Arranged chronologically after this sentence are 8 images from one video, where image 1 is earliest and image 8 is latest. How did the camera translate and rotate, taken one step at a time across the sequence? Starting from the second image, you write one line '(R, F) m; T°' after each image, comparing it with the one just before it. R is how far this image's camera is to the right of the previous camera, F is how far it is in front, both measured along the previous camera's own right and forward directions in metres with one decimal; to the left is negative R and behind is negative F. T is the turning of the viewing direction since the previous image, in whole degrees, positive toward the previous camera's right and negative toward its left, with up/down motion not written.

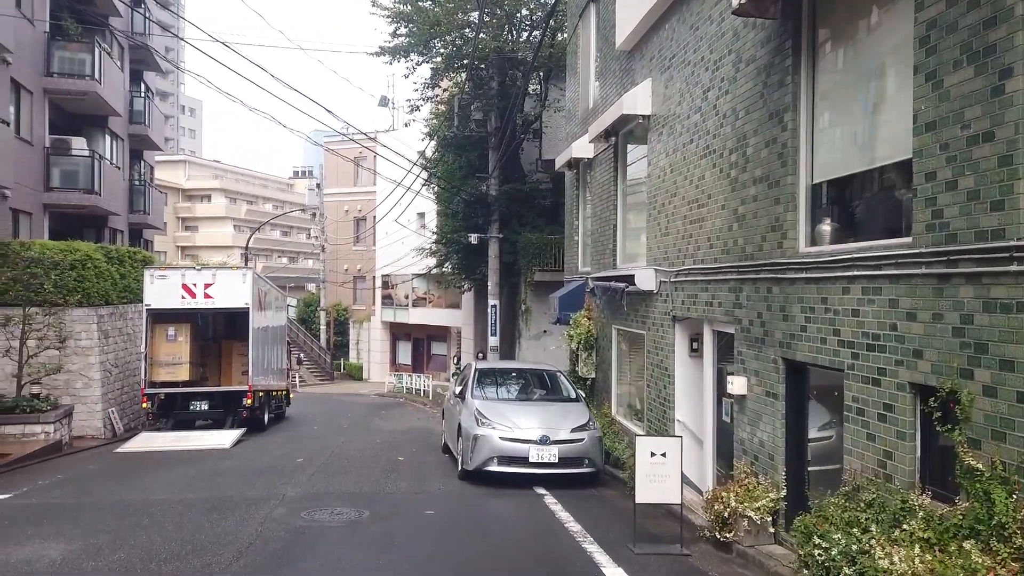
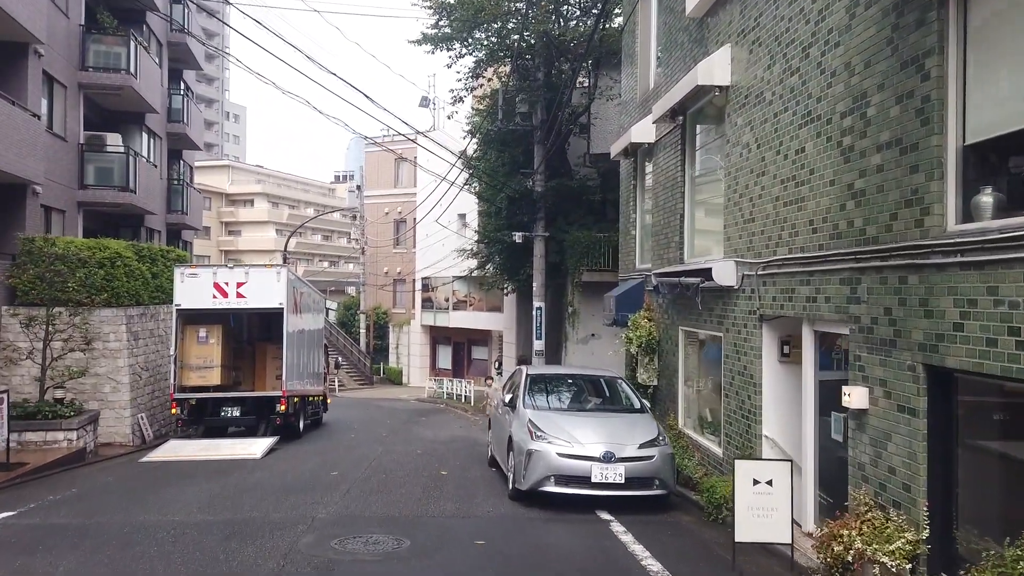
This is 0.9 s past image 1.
(-0.2, +1.1) m; -3°
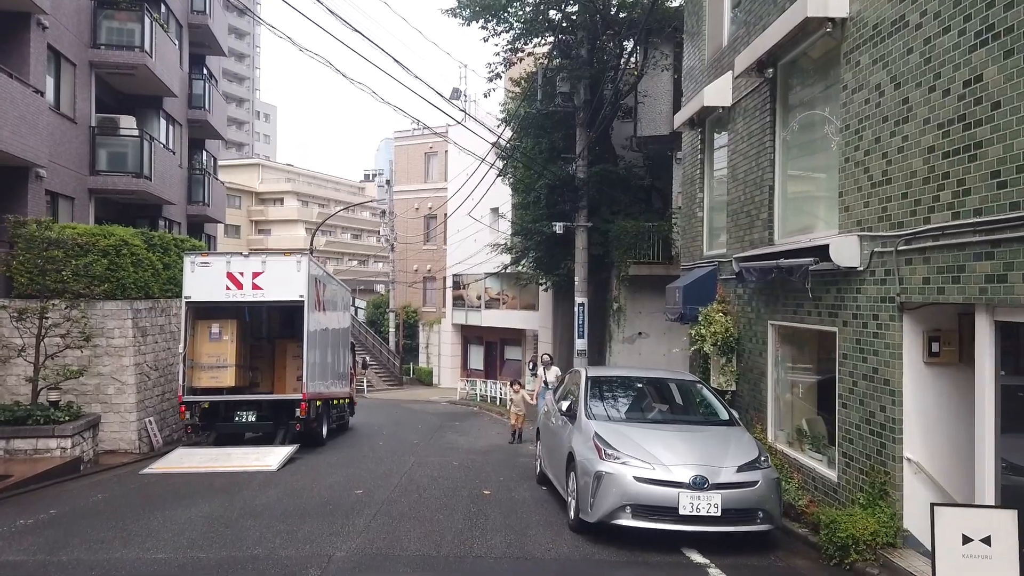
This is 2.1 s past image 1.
(-0.3, +1.6) m; -2°
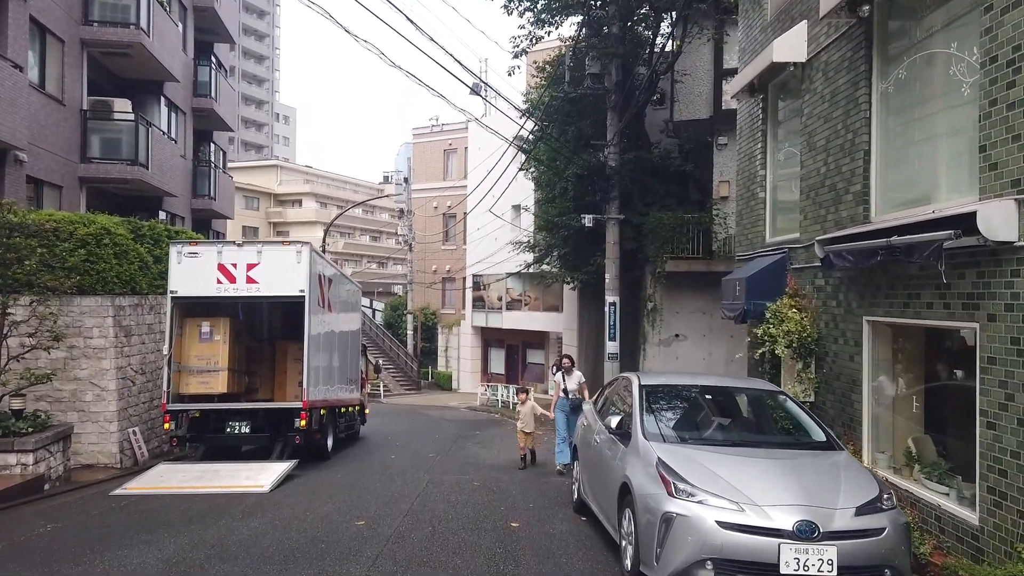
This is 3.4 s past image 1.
(-0.1, +1.5) m; -1°
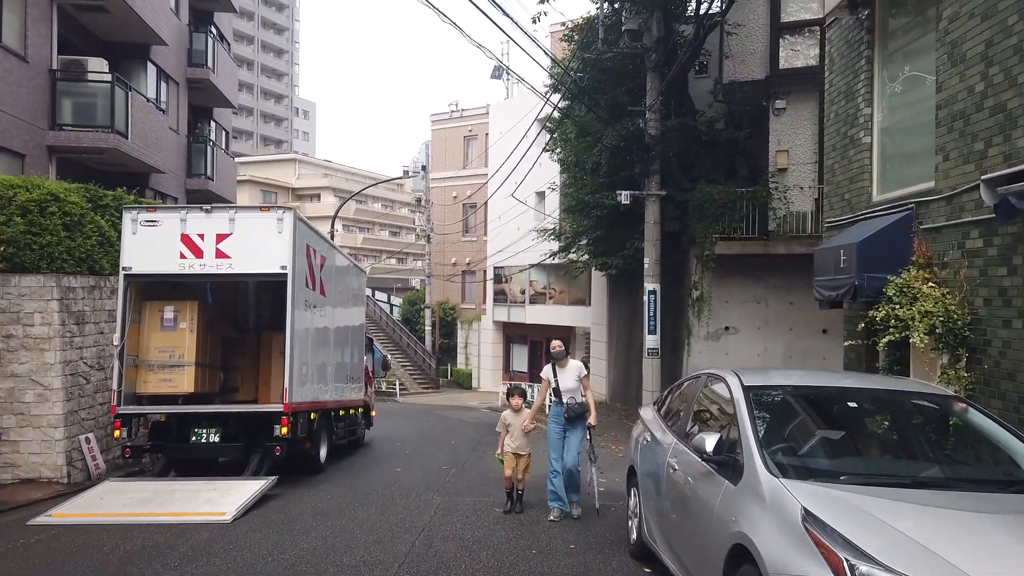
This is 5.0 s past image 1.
(-0.1, +2.1) m; -2°
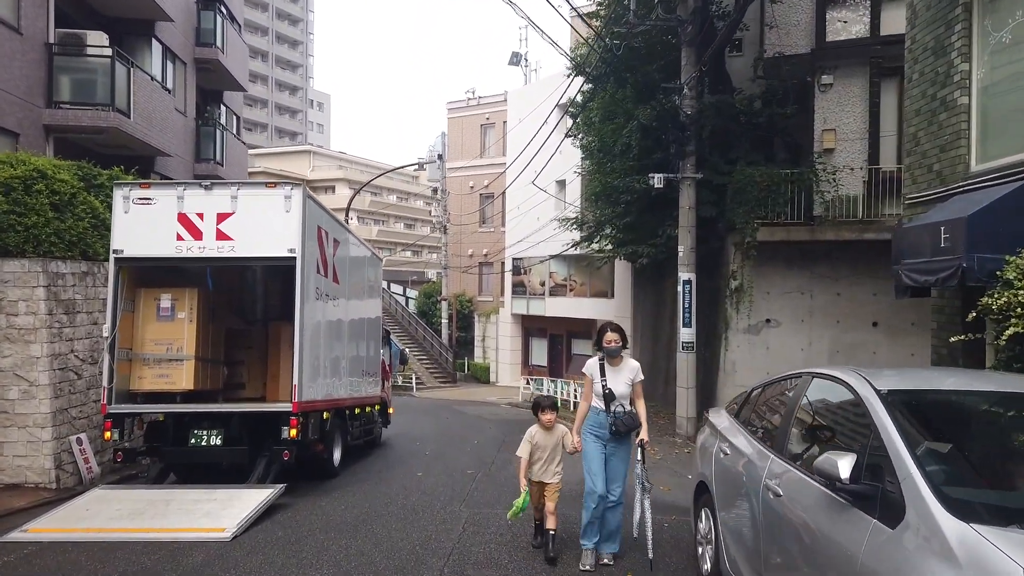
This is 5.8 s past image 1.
(-0.2, +1.0) m; -1°
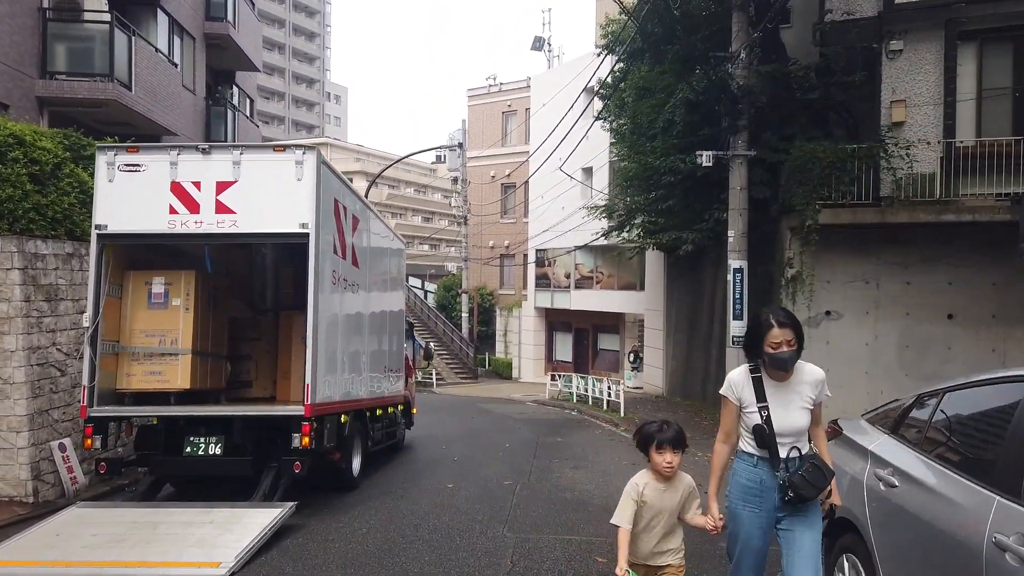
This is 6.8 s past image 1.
(-0.3, +1.2) m; -1°
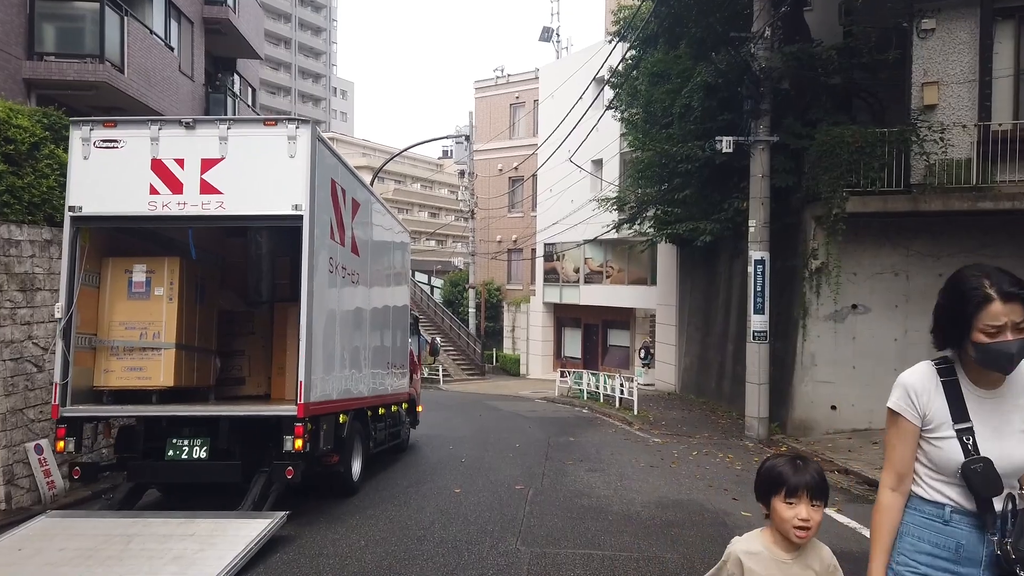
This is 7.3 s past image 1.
(-0.1, +0.6) m; -1°
